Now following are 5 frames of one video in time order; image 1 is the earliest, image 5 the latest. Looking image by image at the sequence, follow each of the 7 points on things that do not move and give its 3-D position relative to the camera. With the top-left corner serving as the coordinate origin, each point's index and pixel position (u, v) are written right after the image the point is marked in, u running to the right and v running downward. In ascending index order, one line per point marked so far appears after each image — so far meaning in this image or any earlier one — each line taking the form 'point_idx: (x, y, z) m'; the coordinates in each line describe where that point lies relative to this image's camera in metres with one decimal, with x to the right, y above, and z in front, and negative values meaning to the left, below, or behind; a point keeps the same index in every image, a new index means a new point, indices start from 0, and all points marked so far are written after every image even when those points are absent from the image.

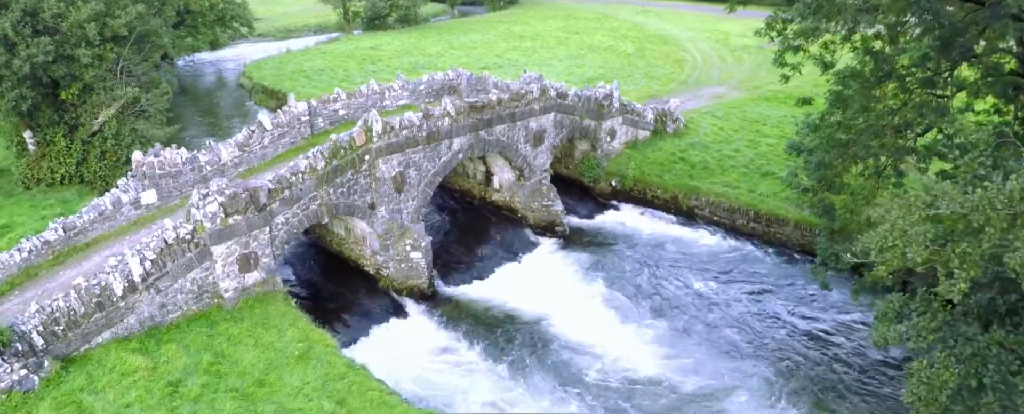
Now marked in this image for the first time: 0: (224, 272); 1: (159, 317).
0: (-7.7, -1.7, +16.2) m
1: (-8.9, -2.8, +15.2) m
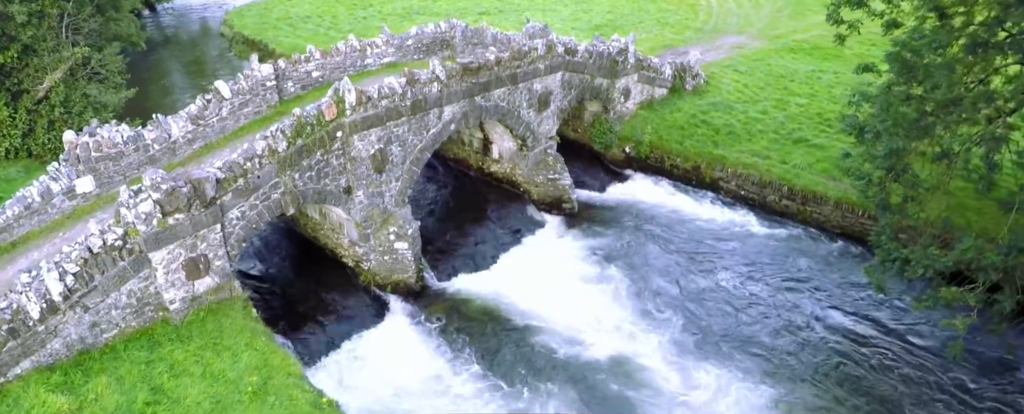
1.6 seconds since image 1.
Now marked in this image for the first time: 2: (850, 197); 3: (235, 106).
0: (-7.8, -1.7, +13.6) m
1: (-8.9, -2.8, +12.8) m
2: (+11.2, +0.3, +20.0) m
3: (-8.5, +3.1, +18.5) m
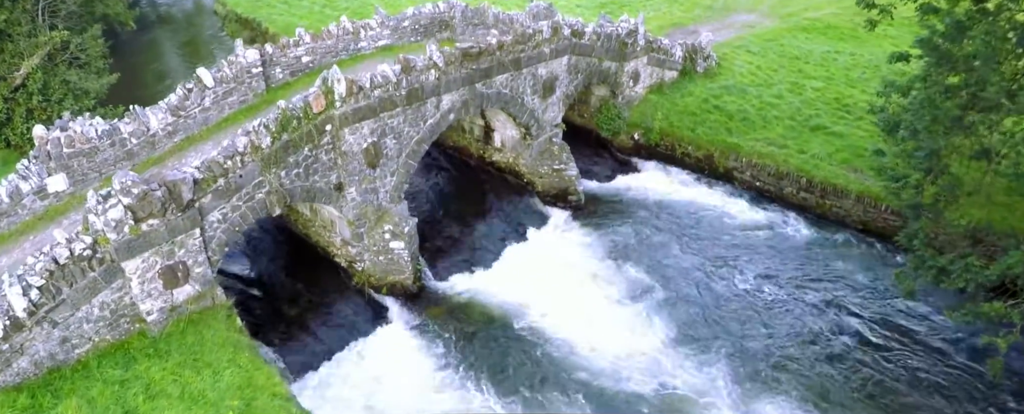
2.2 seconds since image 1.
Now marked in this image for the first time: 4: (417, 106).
0: (-7.7, -1.7, +12.6) m
1: (-8.9, -2.9, +11.8) m
2: (+11.3, +0.5, +18.8) m
3: (-8.4, +3.2, +17.3) m
4: (-2.6, +2.7, +16.5) m
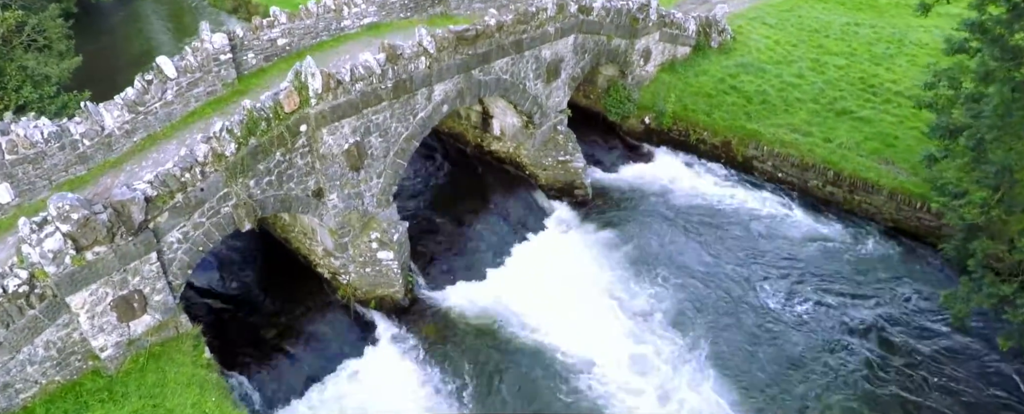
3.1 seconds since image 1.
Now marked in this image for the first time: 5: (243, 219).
0: (-7.7, -2.2, +11.1) m
1: (-8.8, -3.4, +10.4) m
2: (+11.3, +0.6, +17.1) m
3: (-8.4, +3.0, +15.4) m
4: (-2.6, +2.6, +14.6) m
5: (-5.7, -0.2, +12.7) m
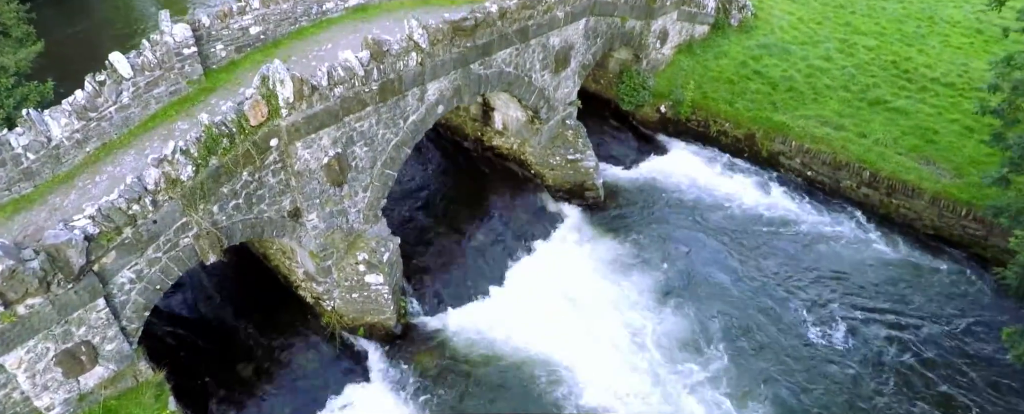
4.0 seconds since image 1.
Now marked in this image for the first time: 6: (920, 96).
0: (-7.6, -2.8, +9.6) m
1: (-8.8, -4.1, +9.0) m
2: (+11.4, +0.5, +15.3) m
3: (-8.3, +2.7, +13.6) m
4: (-2.6, +2.2, +12.8) m
5: (-5.6, -0.8, +11.1) m
6: (+13.0, +3.6, +19.0) m
